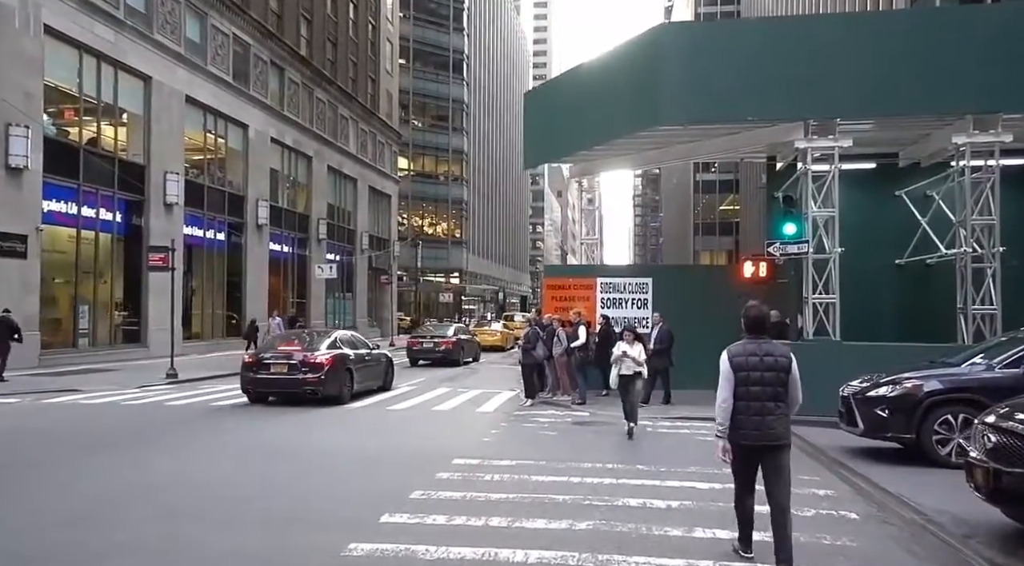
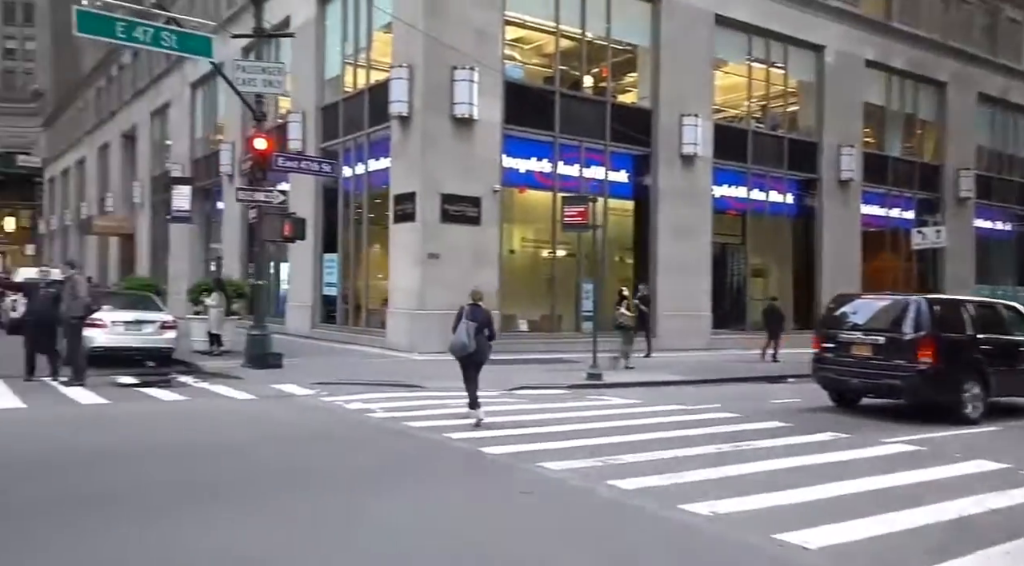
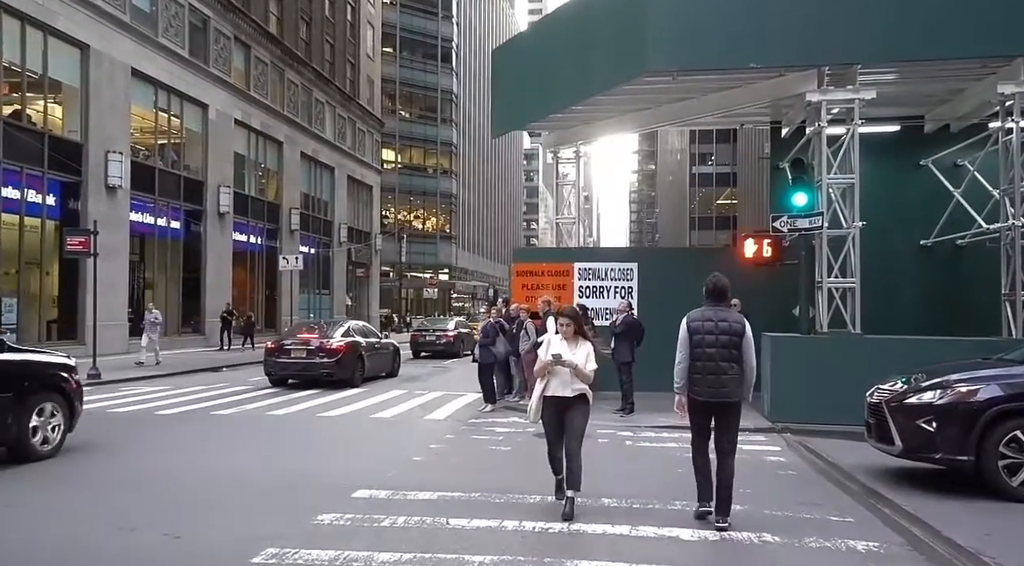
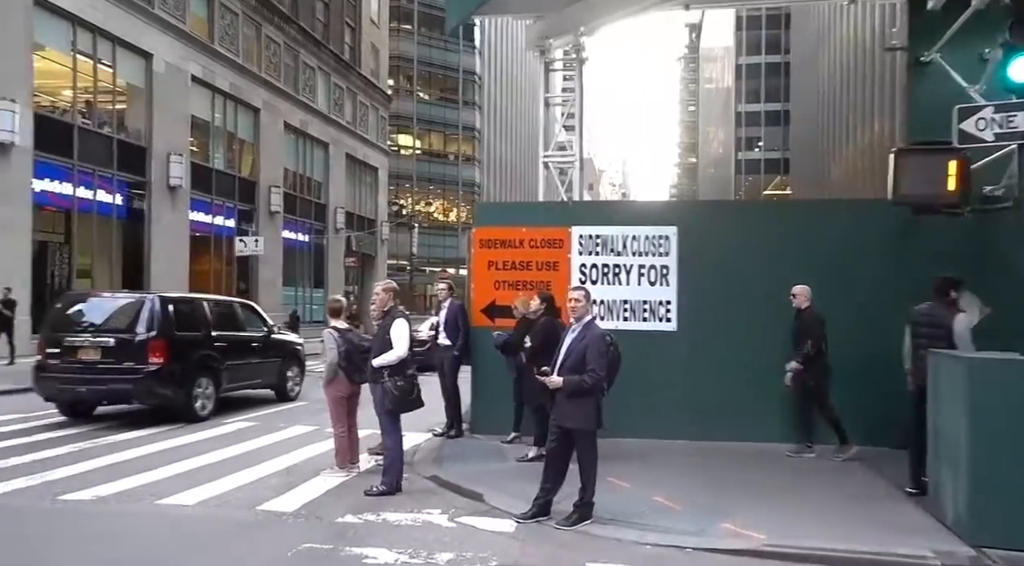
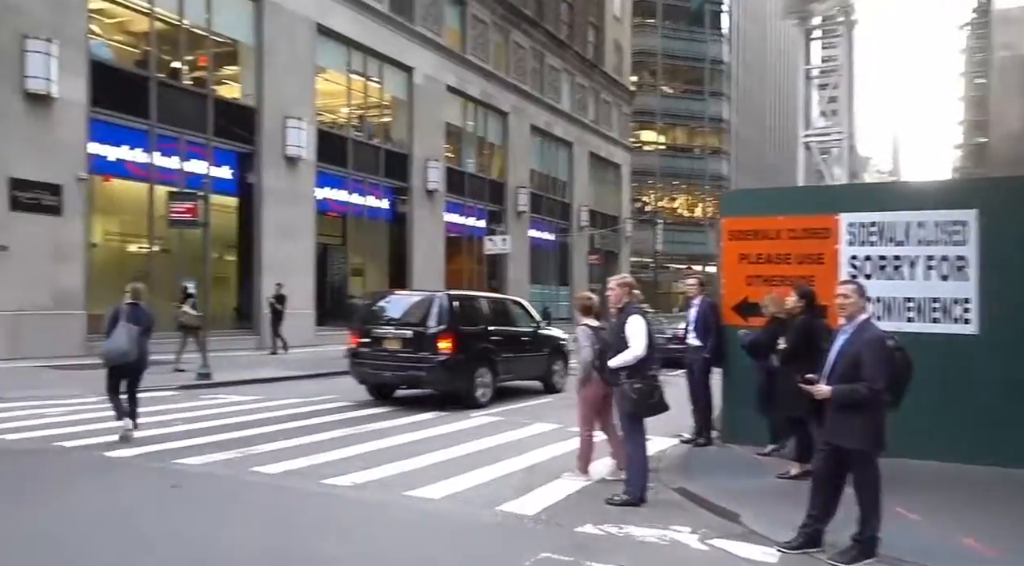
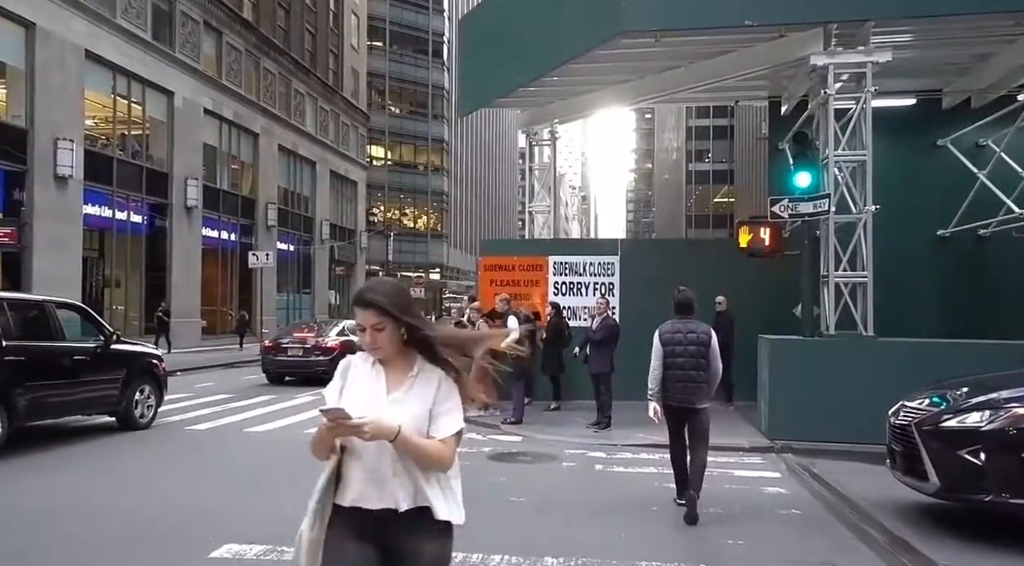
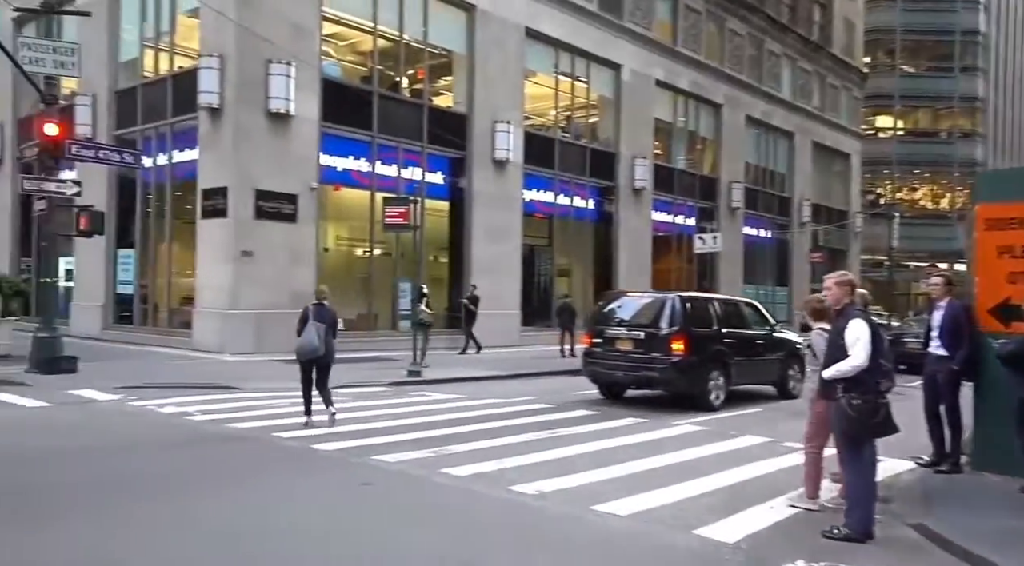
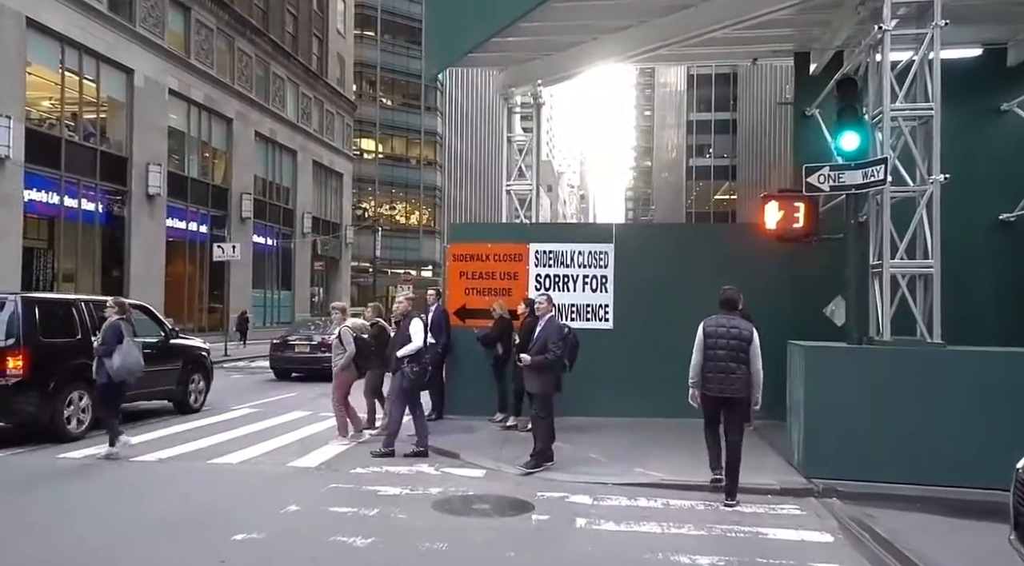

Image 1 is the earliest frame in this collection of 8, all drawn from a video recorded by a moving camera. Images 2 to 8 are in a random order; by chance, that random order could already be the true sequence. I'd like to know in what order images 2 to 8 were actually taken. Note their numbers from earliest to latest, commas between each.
3, 6, 8, 4, 5, 7, 2
